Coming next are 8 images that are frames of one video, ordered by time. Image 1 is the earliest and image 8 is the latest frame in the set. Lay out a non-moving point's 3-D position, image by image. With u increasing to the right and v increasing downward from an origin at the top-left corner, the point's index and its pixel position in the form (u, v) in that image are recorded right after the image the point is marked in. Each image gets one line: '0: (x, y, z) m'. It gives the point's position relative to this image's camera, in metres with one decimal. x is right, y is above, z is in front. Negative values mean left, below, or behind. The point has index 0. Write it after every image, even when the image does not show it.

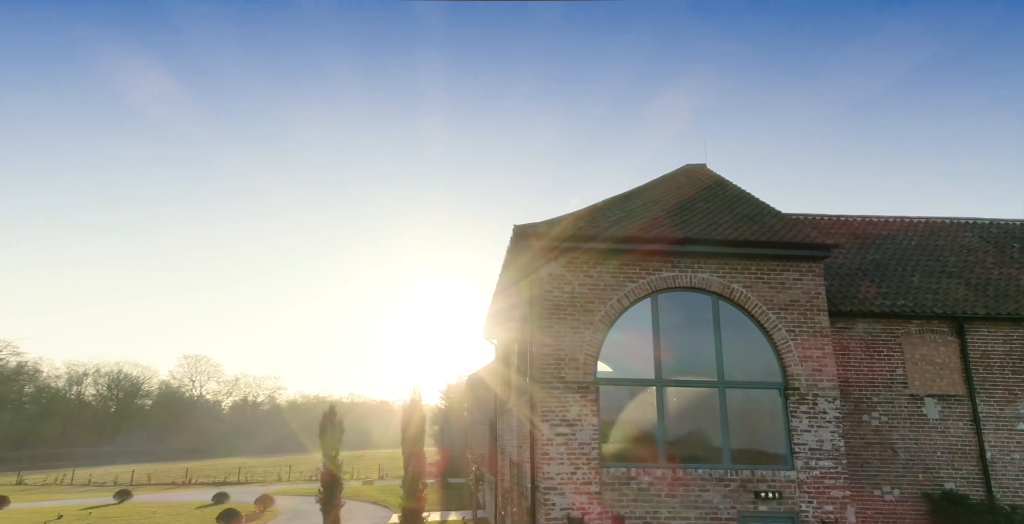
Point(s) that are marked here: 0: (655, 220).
0: (+2.6, +0.9, +11.8) m
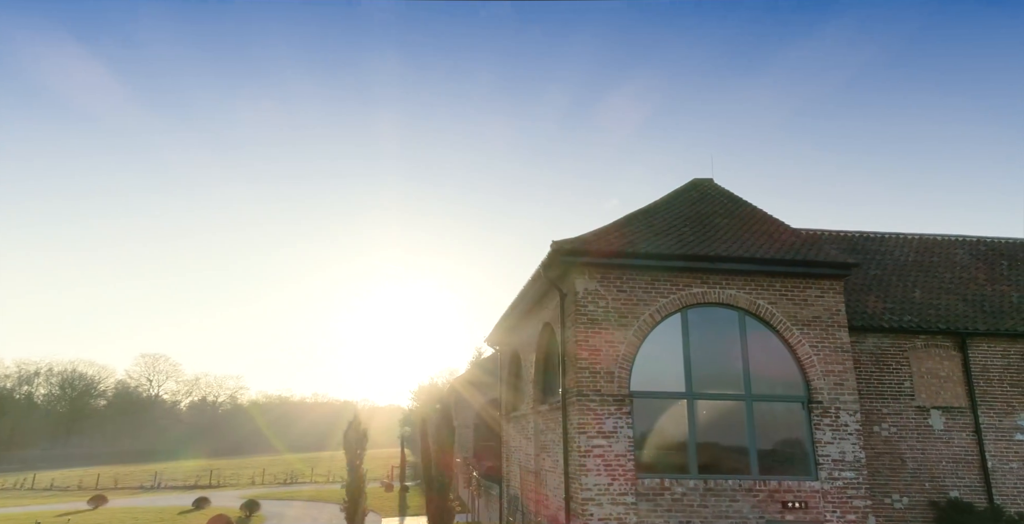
0: (+3.1, +0.6, +12.1) m
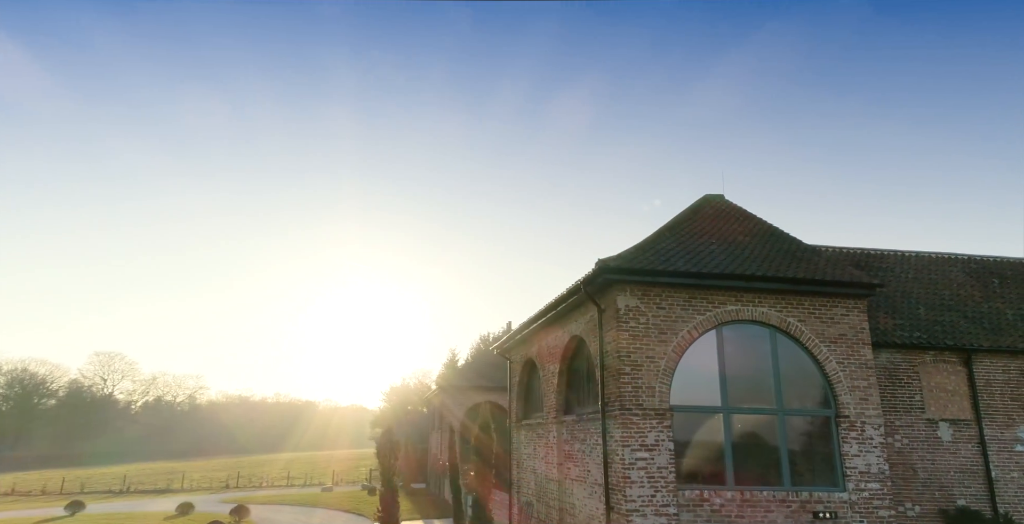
0: (+3.8, +0.3, +12.5) m
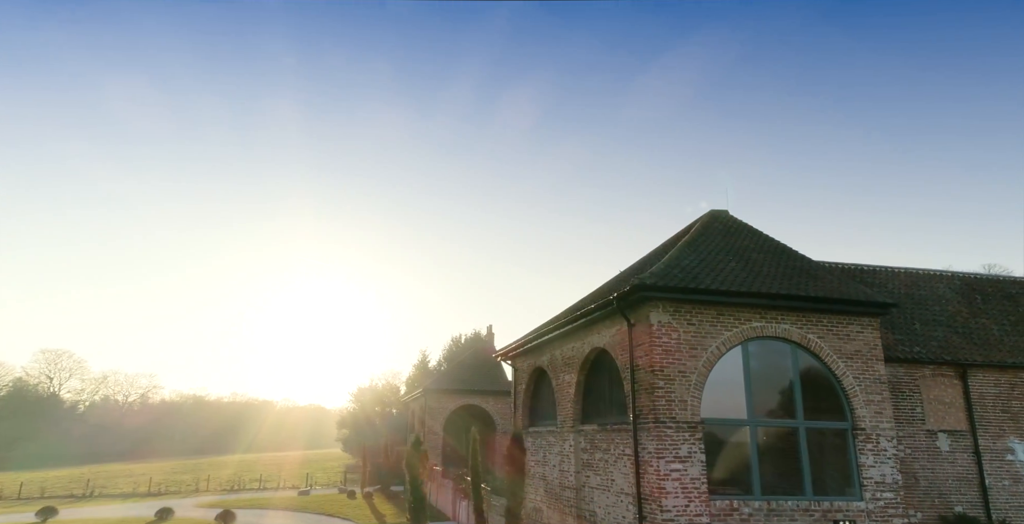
0: (+4.3, 0.0, +13.0) m
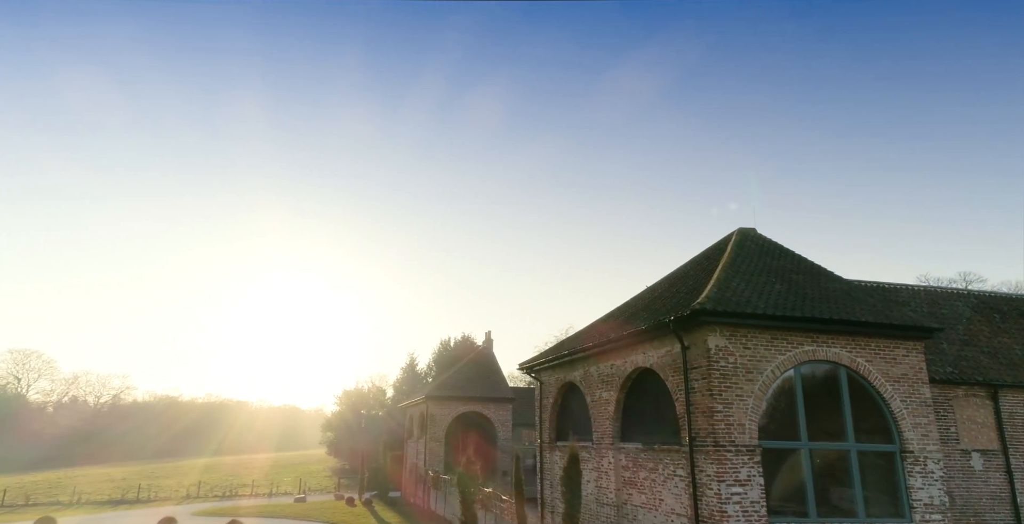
0: (+5.3, -0.5, +13.2) m
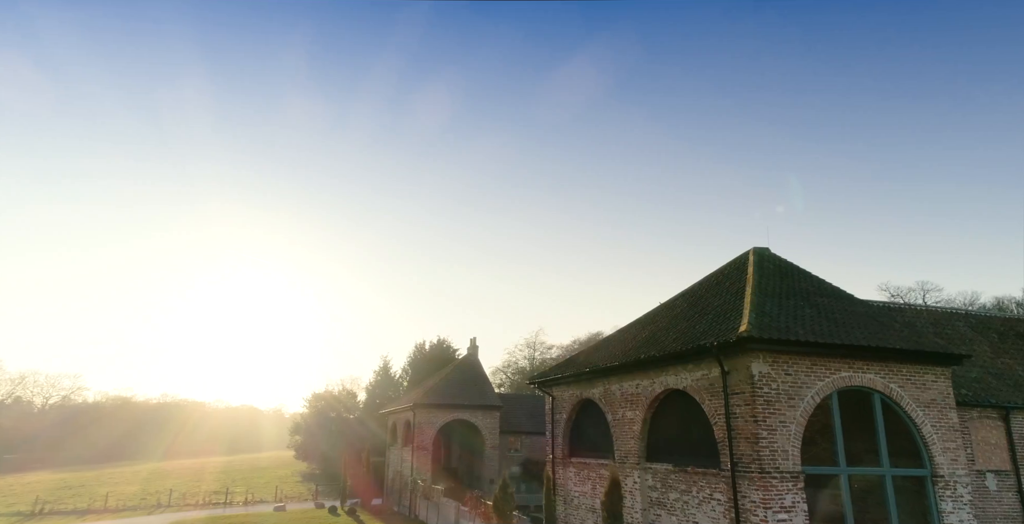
0: (+6.0, -1.0, +13.4) m
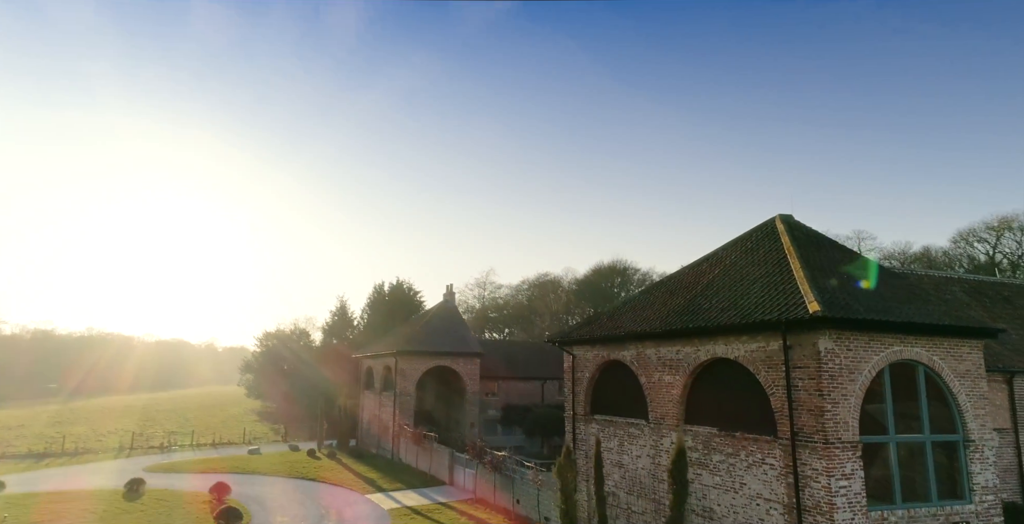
0: (+7.3, -0.5, +13.9) m
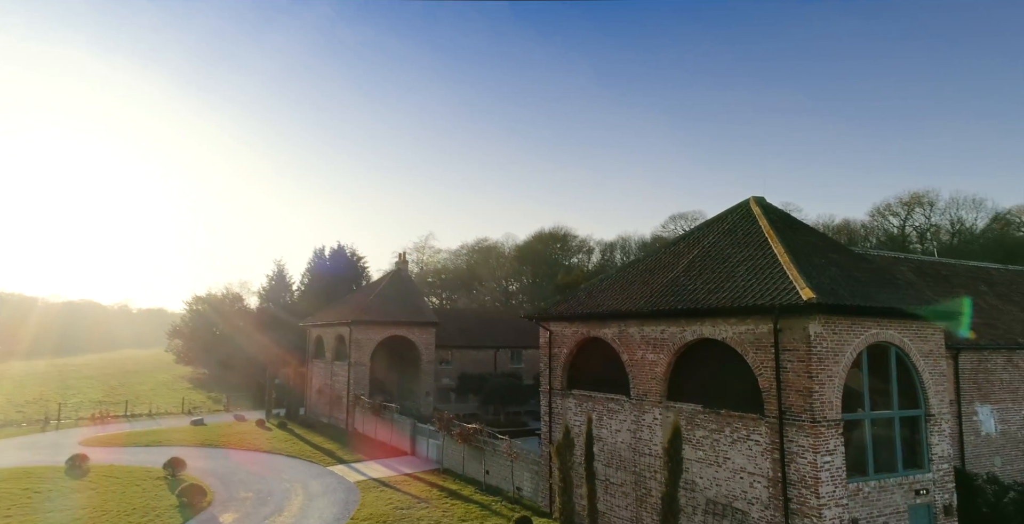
0: (+7.2, -0.2, +14.7) m
